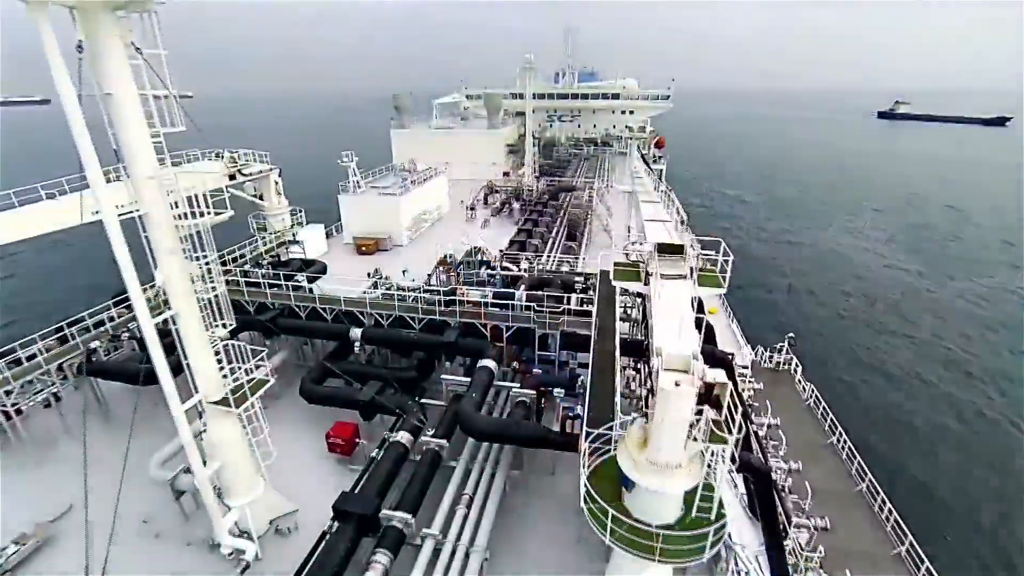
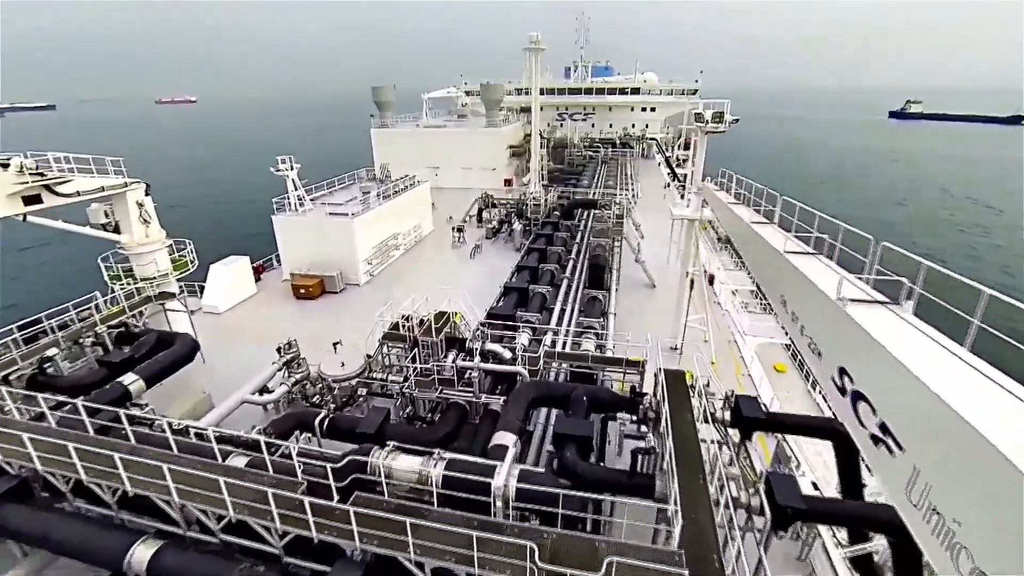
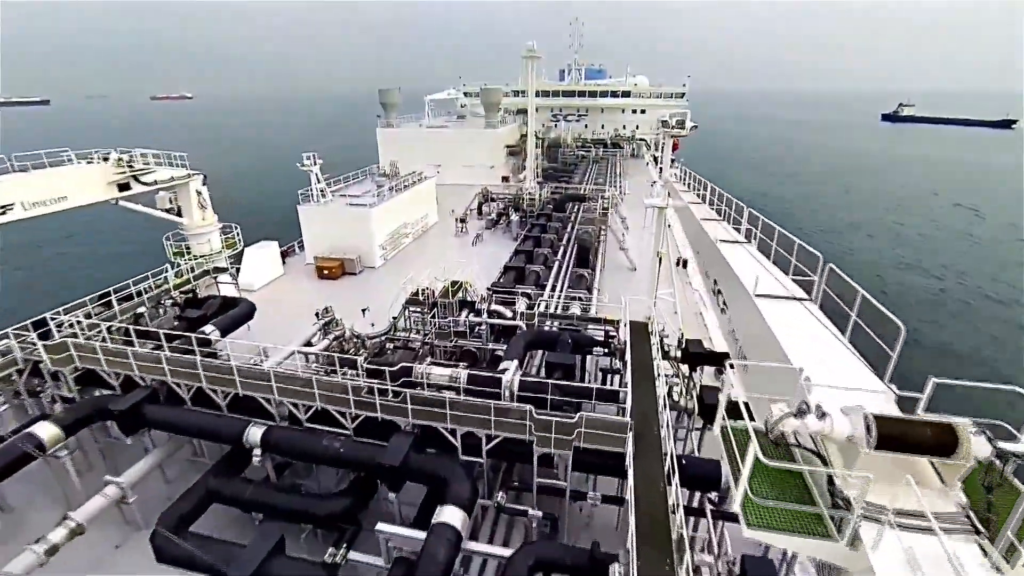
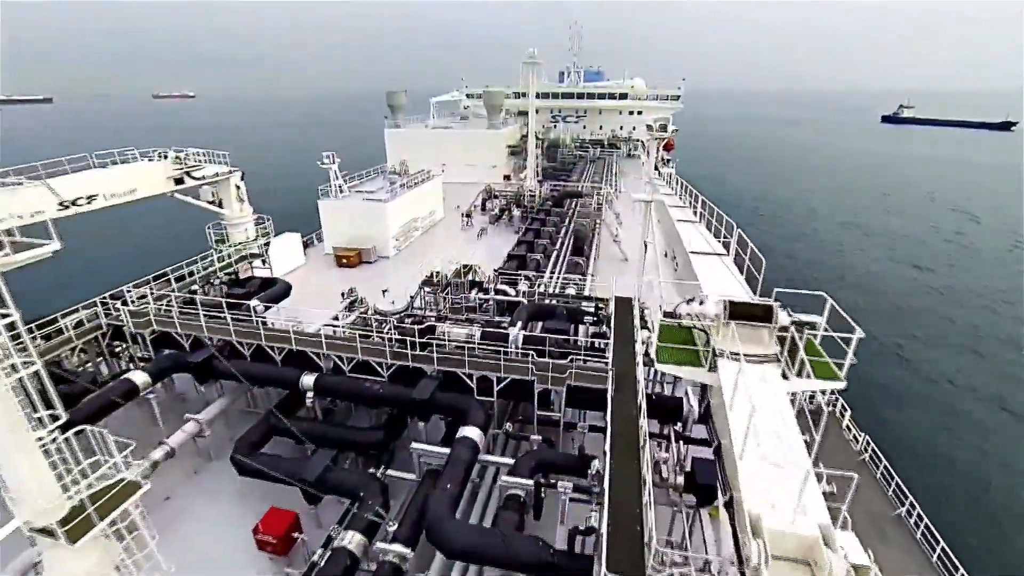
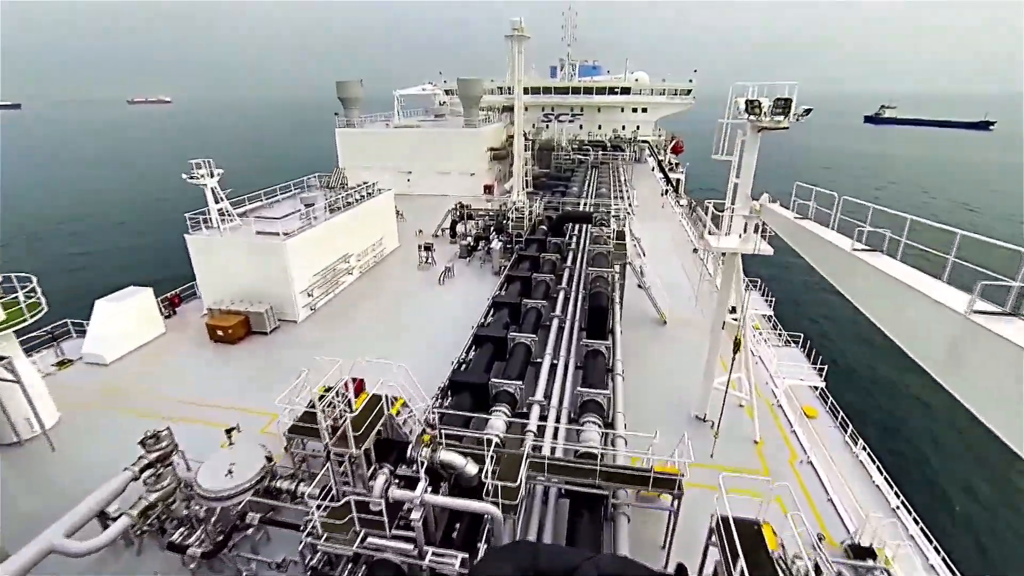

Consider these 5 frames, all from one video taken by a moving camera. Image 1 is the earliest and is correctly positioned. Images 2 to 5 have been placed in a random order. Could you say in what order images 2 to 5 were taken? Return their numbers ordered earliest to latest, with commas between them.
4, 3, 2, 5
